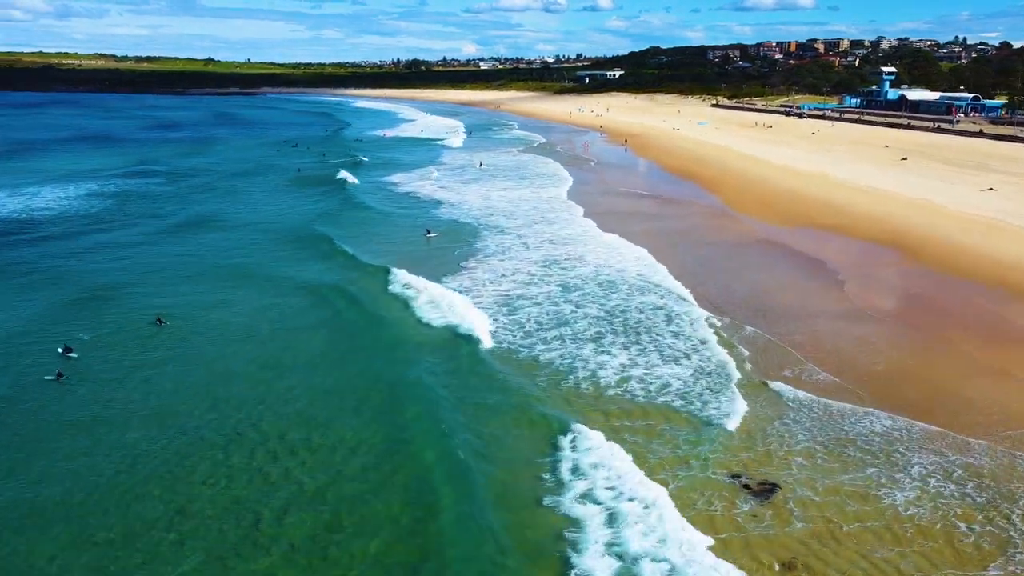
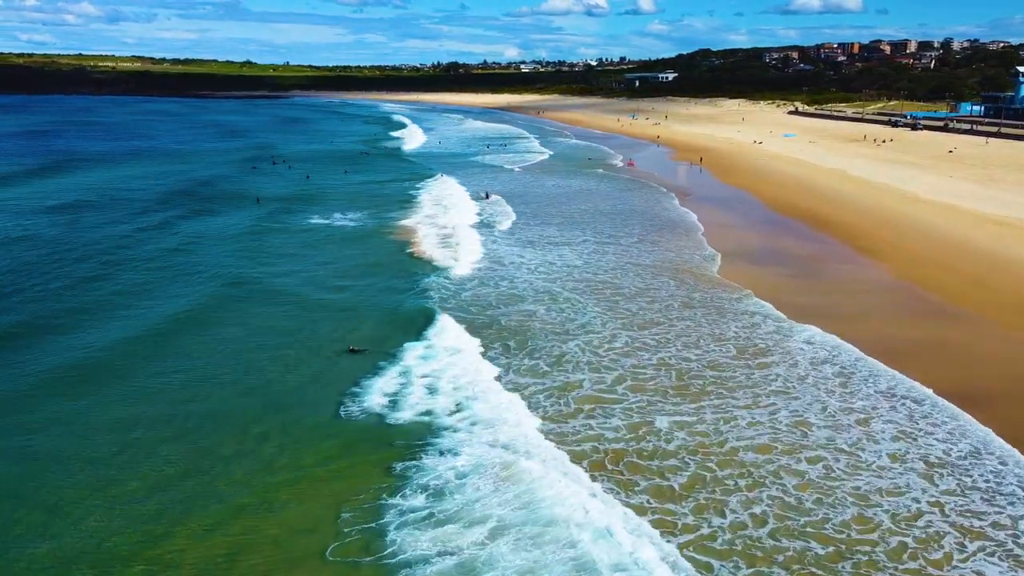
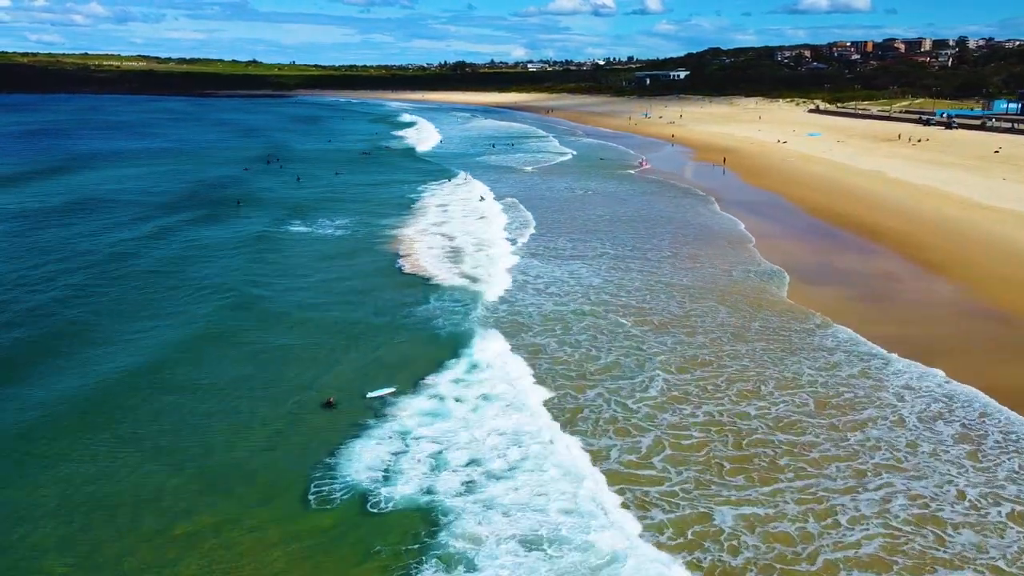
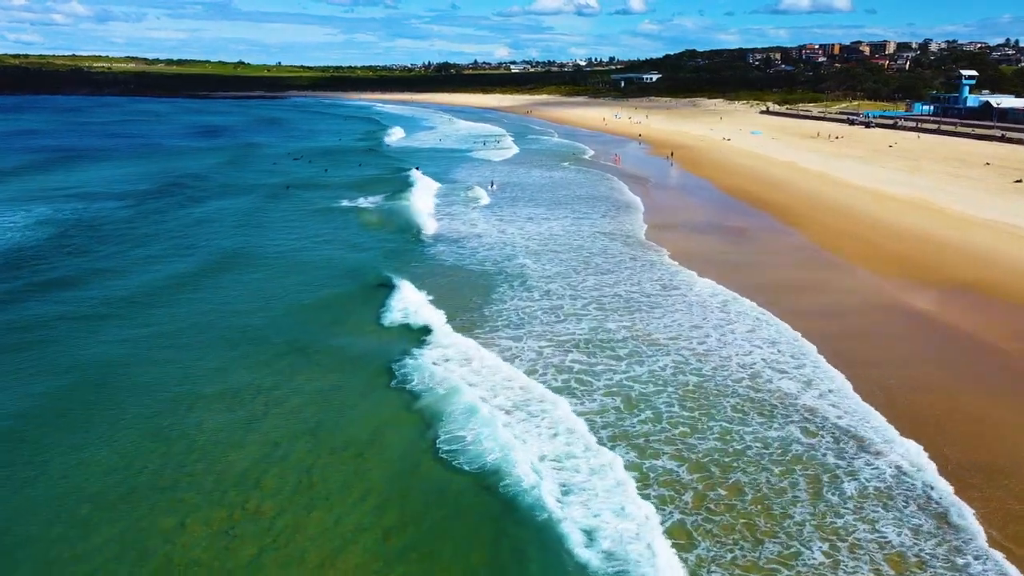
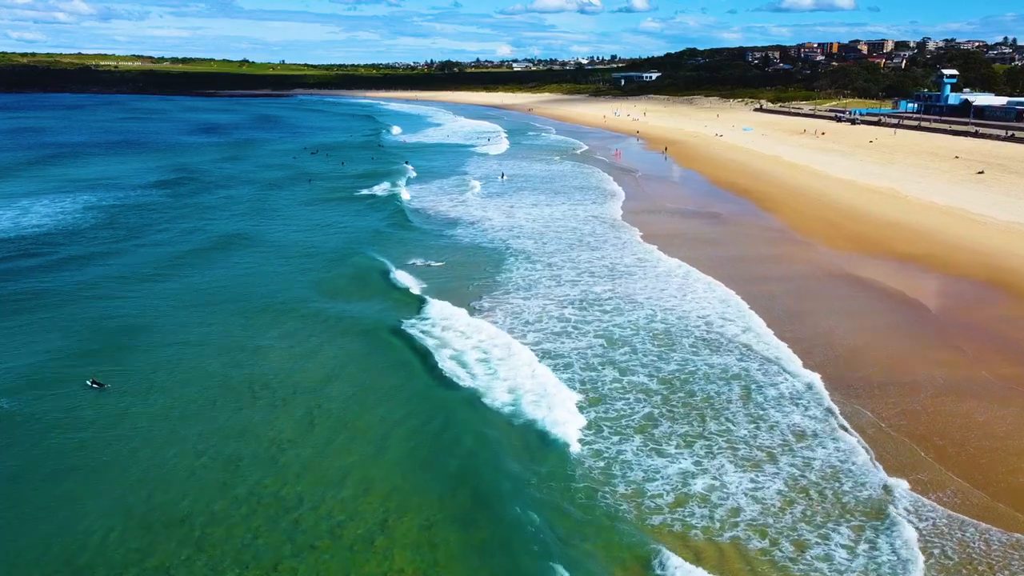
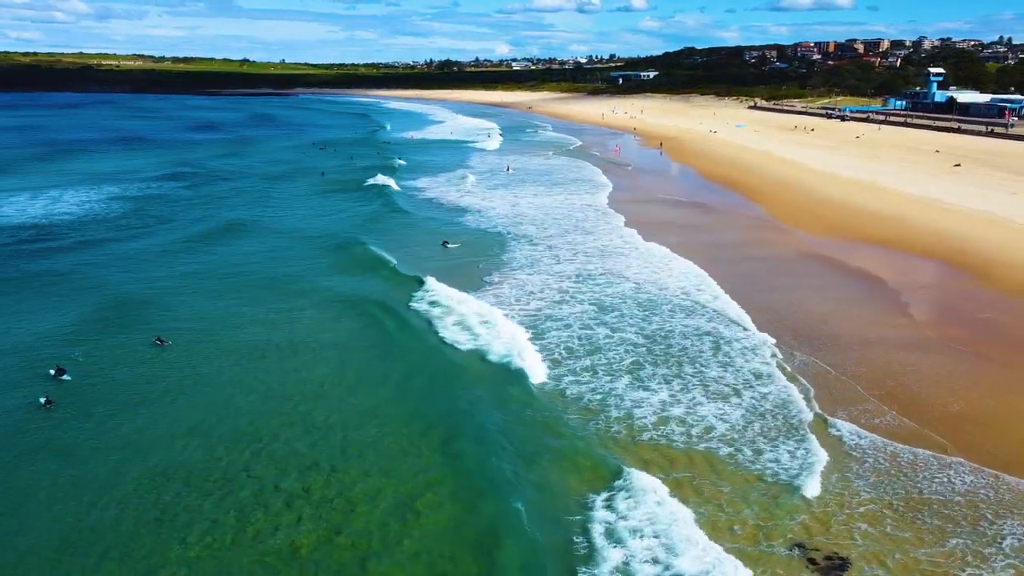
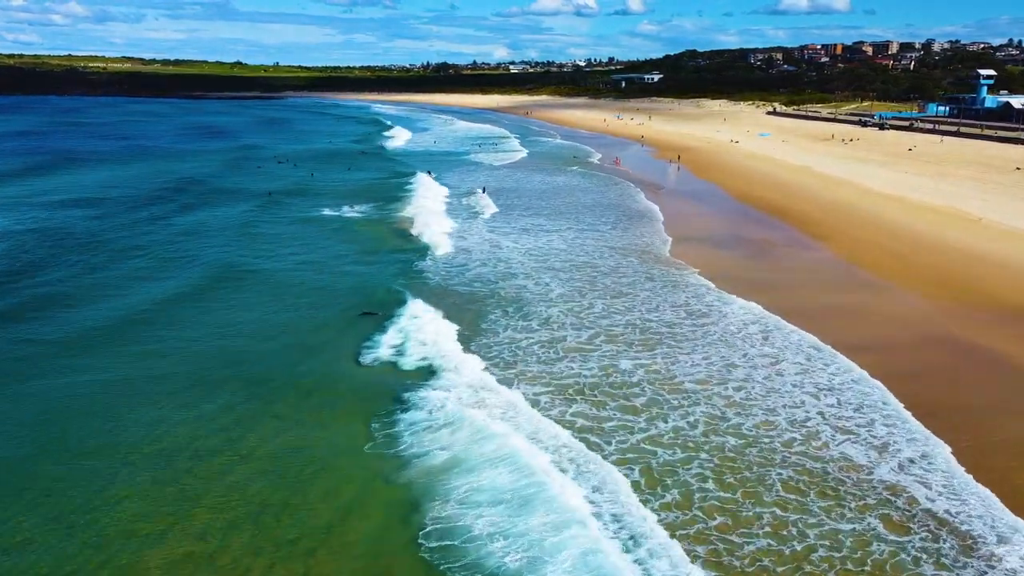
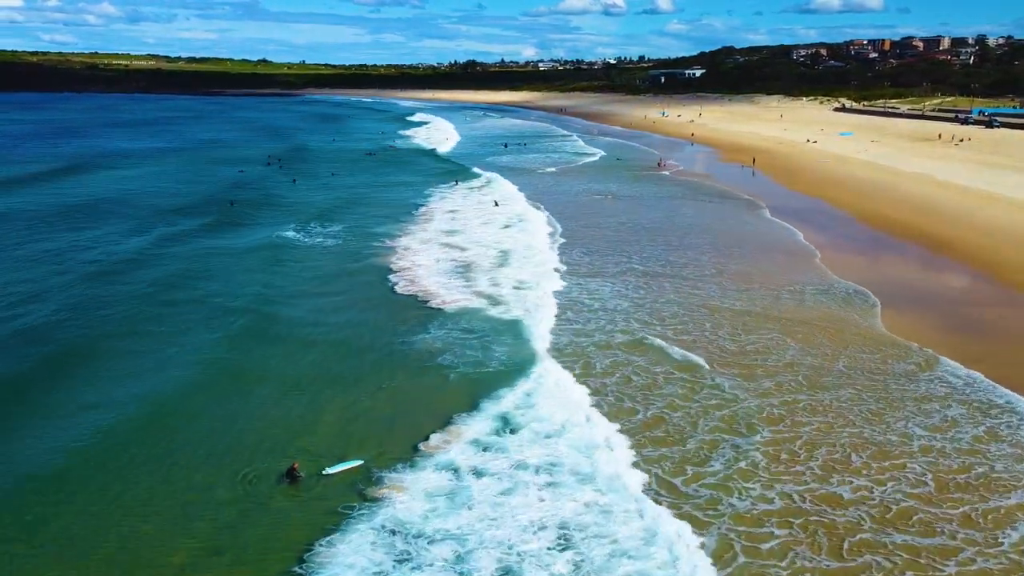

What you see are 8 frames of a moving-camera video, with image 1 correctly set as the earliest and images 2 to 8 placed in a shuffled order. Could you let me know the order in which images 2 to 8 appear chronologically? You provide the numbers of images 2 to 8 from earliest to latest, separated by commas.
6, 5, 4, 7, 2, 3, 8
